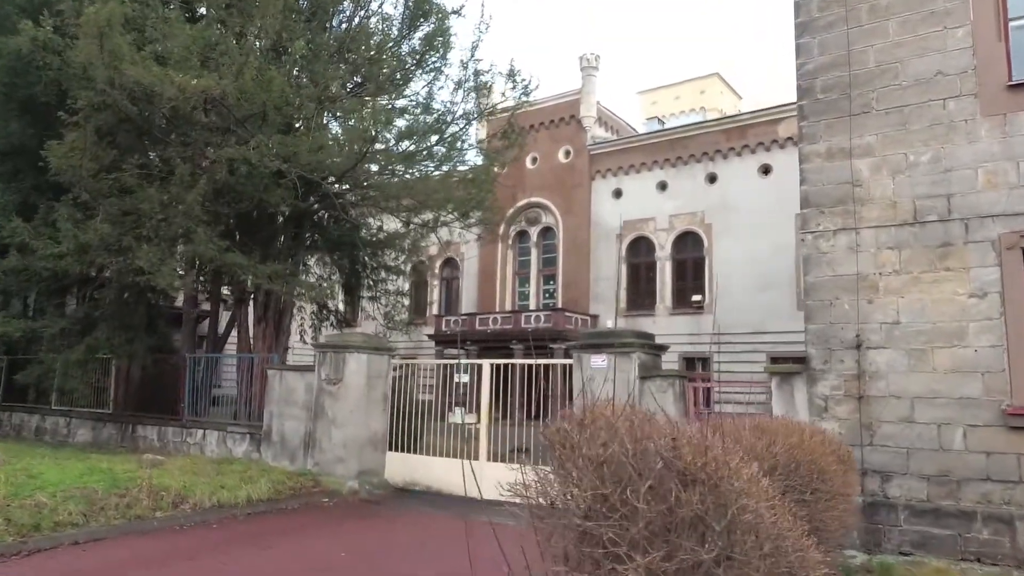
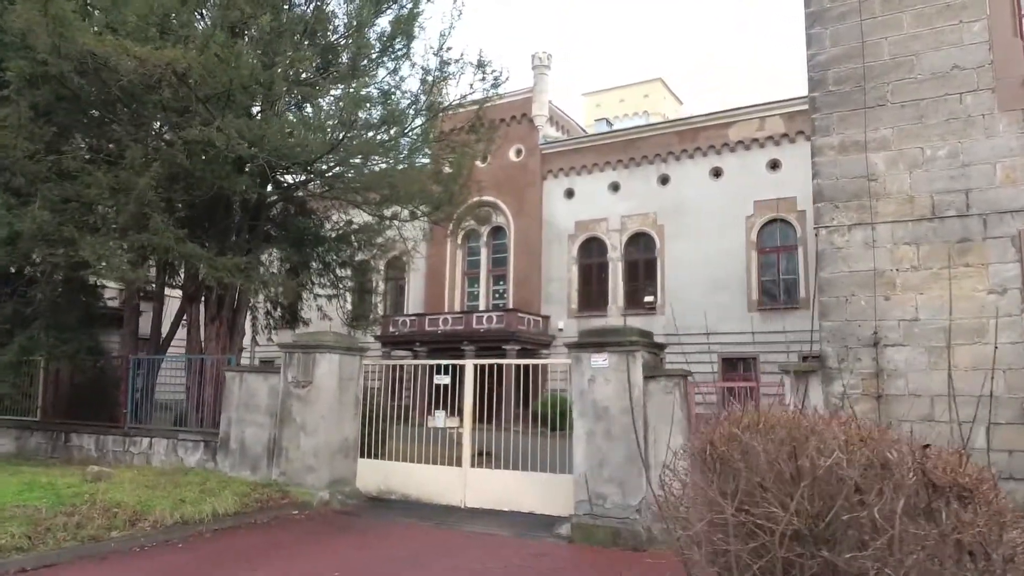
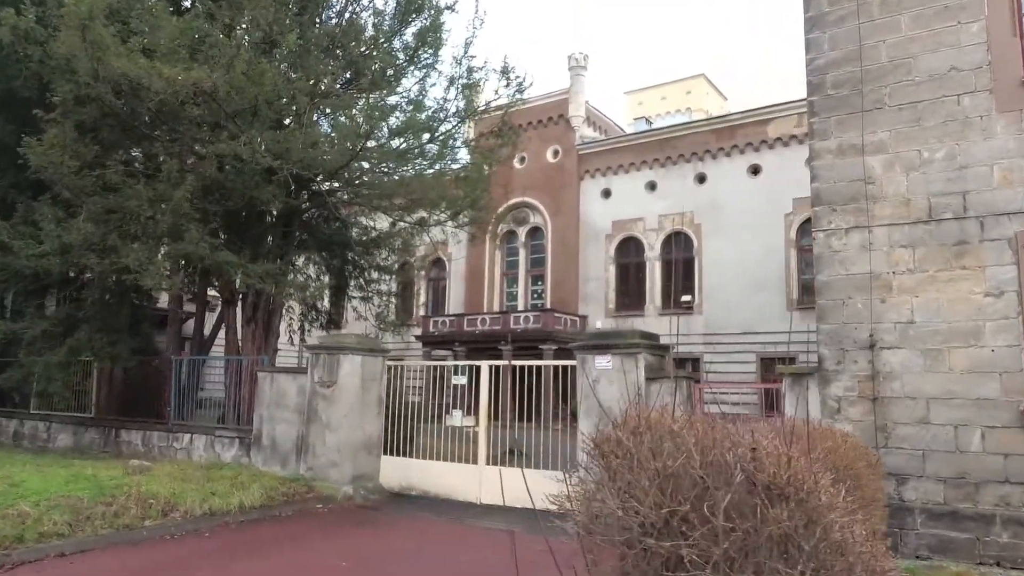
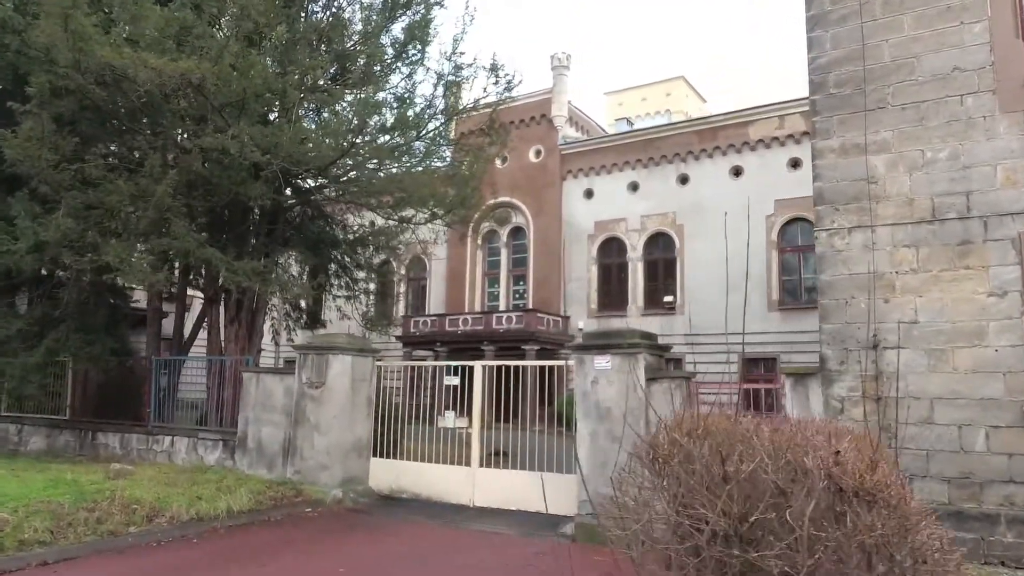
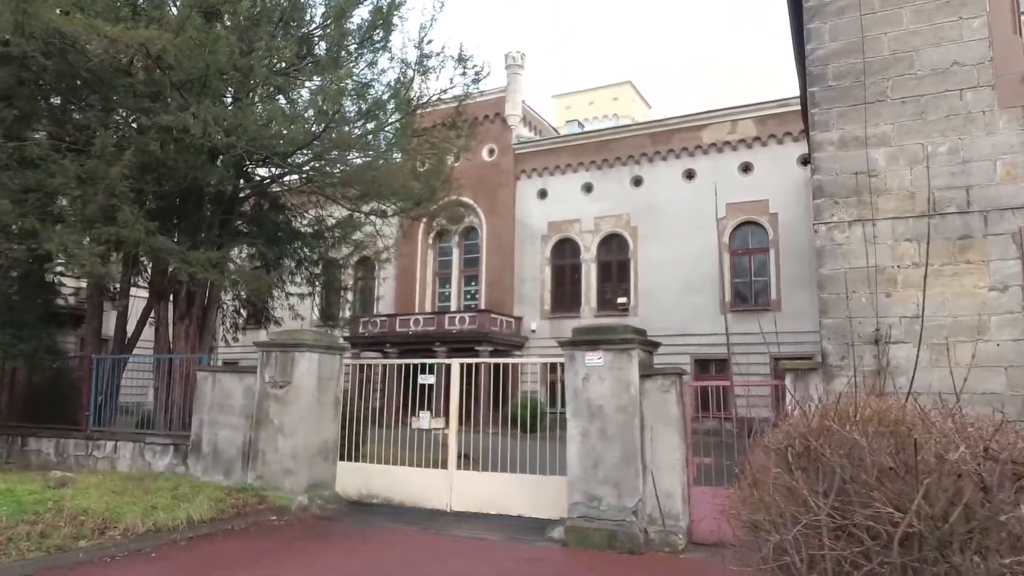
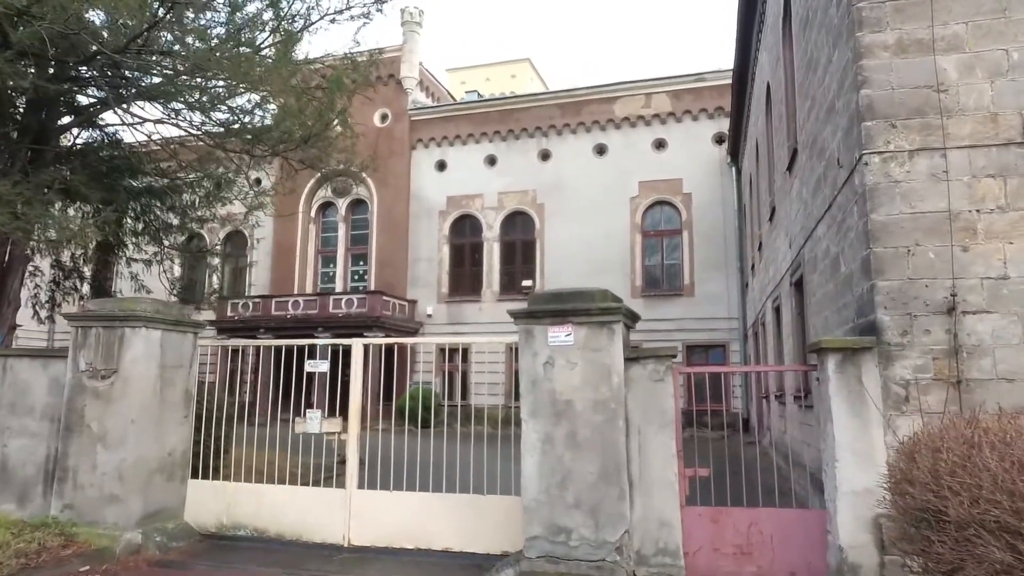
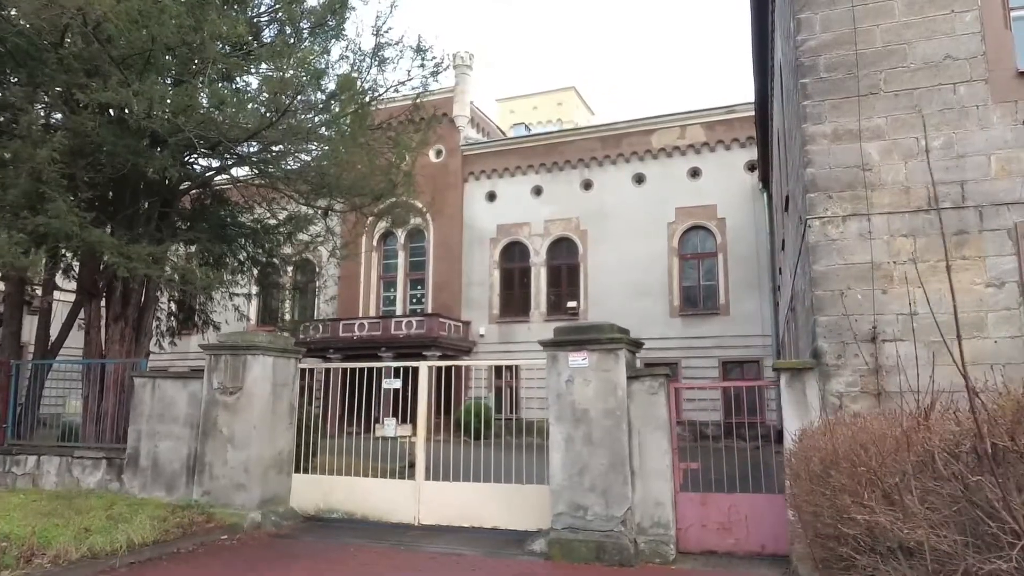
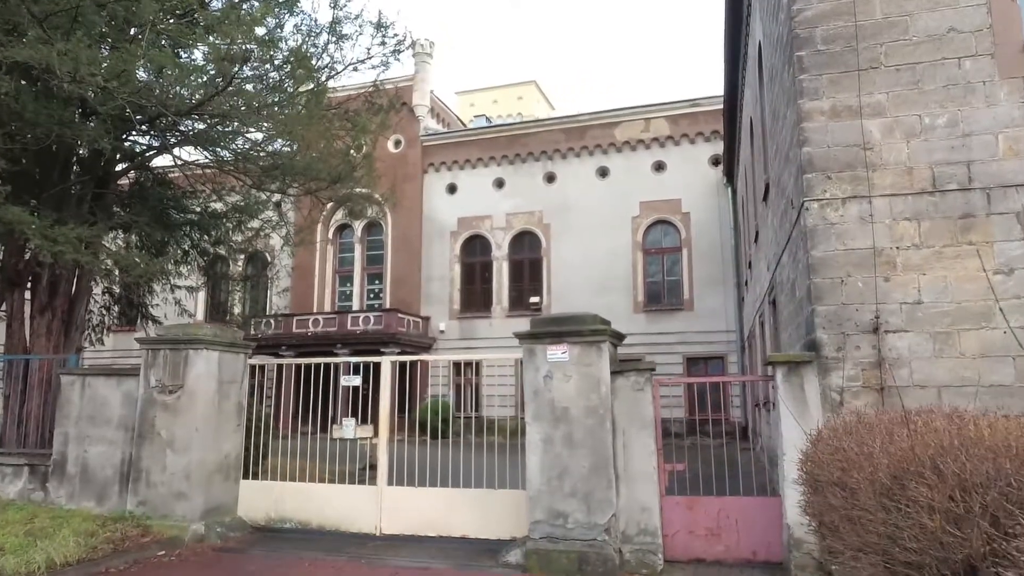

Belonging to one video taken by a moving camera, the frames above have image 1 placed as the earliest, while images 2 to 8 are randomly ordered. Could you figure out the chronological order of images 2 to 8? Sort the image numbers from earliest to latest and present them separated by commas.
3, 4, 2, 5, 7, 8, 6
